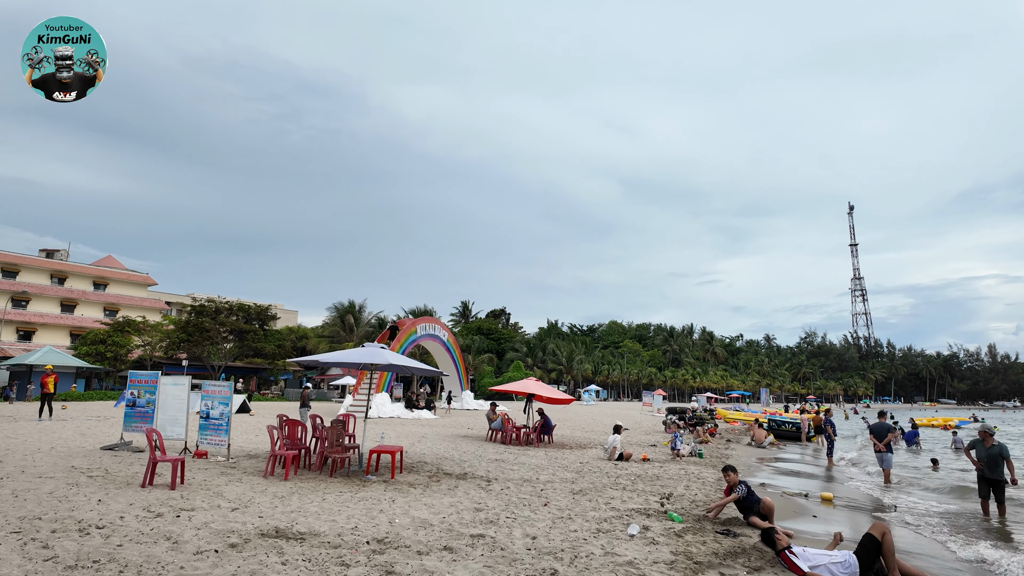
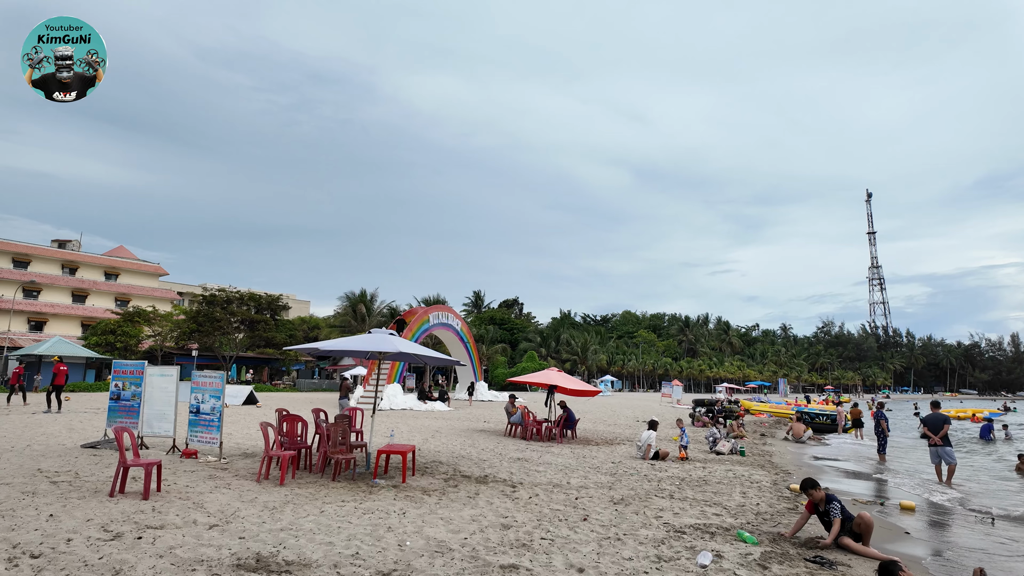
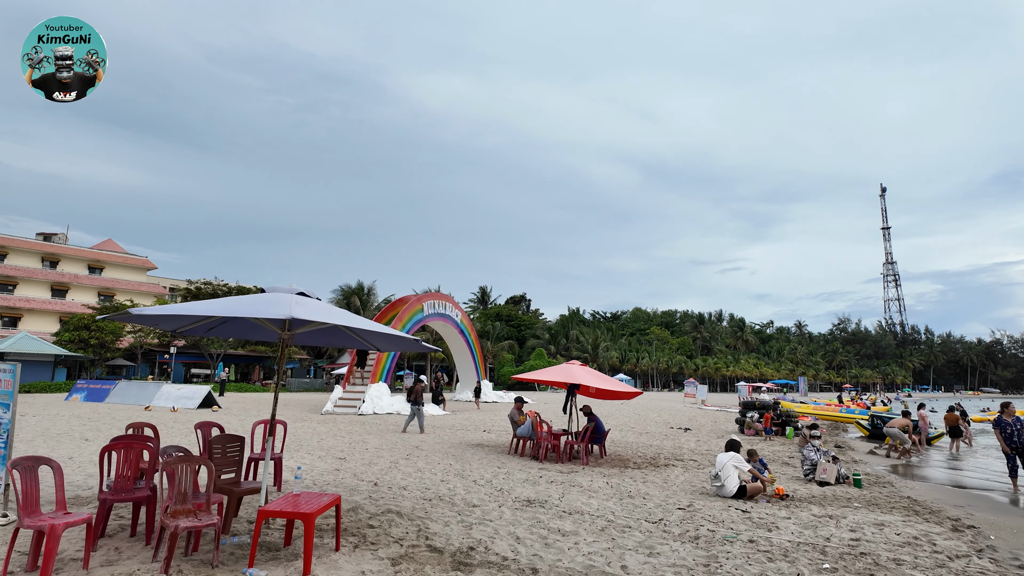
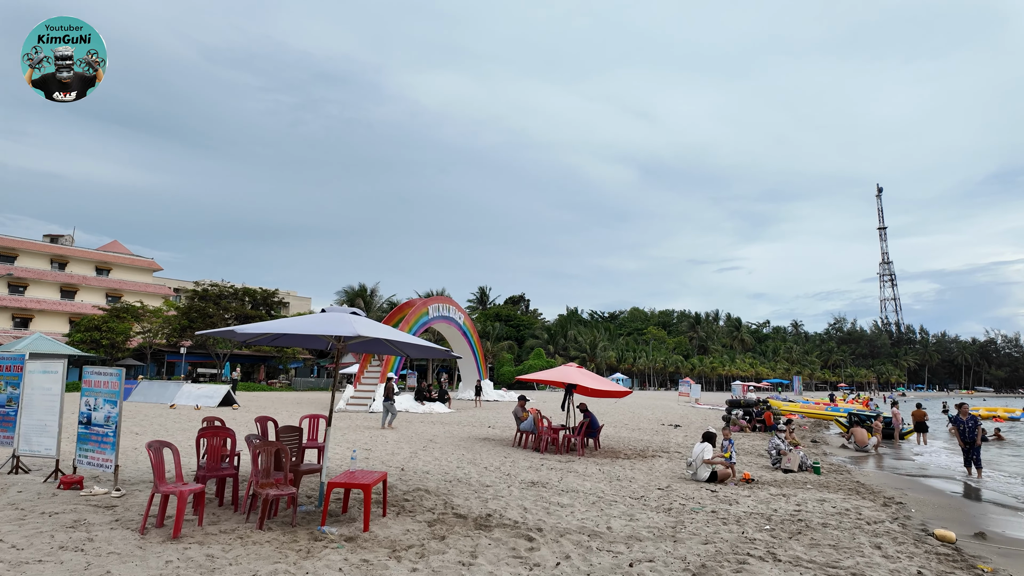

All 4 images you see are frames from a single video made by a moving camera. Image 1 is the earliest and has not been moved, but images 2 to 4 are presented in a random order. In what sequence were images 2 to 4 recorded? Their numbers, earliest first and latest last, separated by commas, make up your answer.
2, 4, 3
